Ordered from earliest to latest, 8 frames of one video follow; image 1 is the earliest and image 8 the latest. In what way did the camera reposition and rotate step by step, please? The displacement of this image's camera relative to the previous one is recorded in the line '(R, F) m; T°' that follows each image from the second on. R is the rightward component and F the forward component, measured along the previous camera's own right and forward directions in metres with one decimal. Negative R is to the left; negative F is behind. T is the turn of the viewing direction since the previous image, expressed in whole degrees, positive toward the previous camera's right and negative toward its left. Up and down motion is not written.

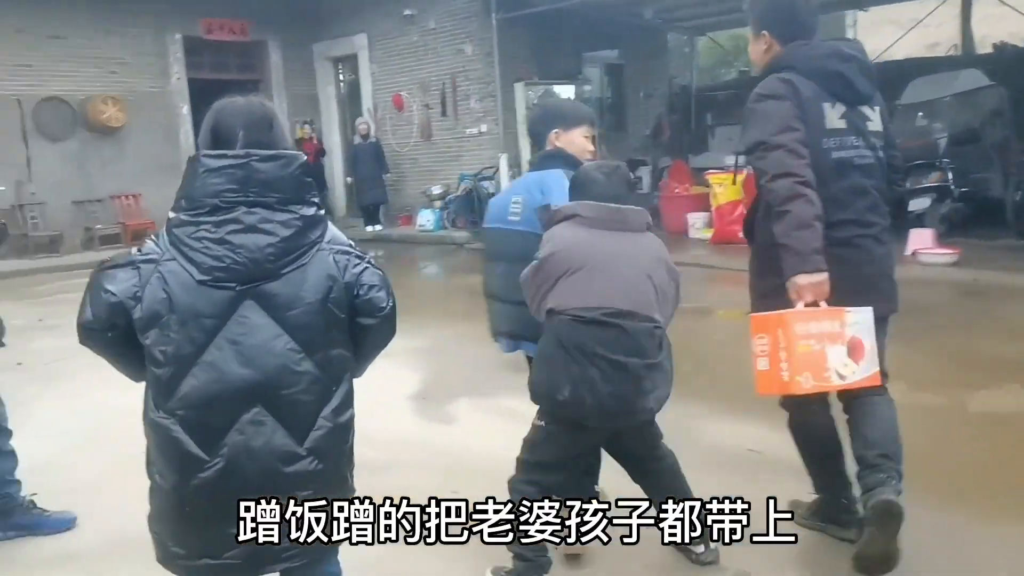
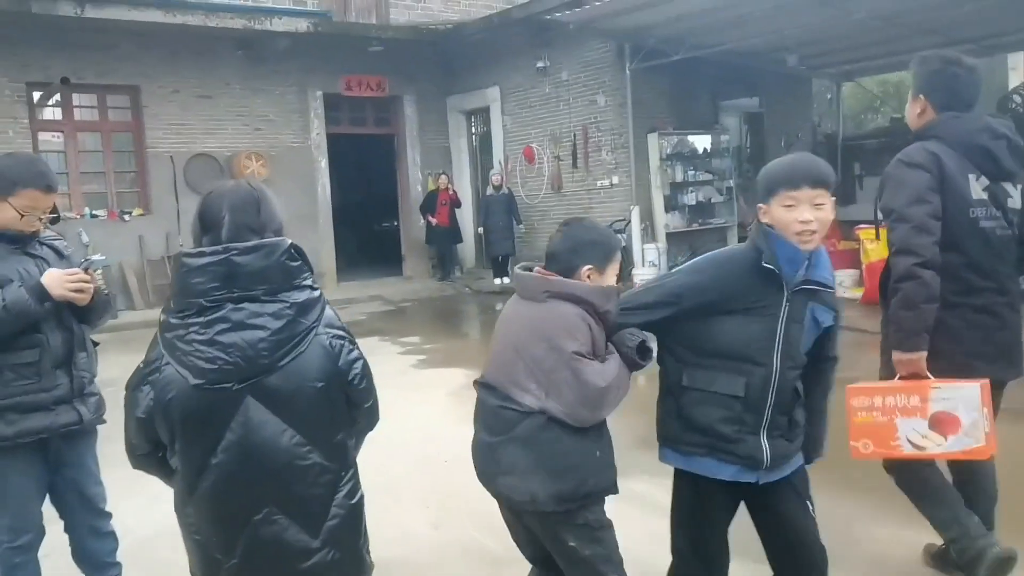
(0.0, +0.3) m; -8°
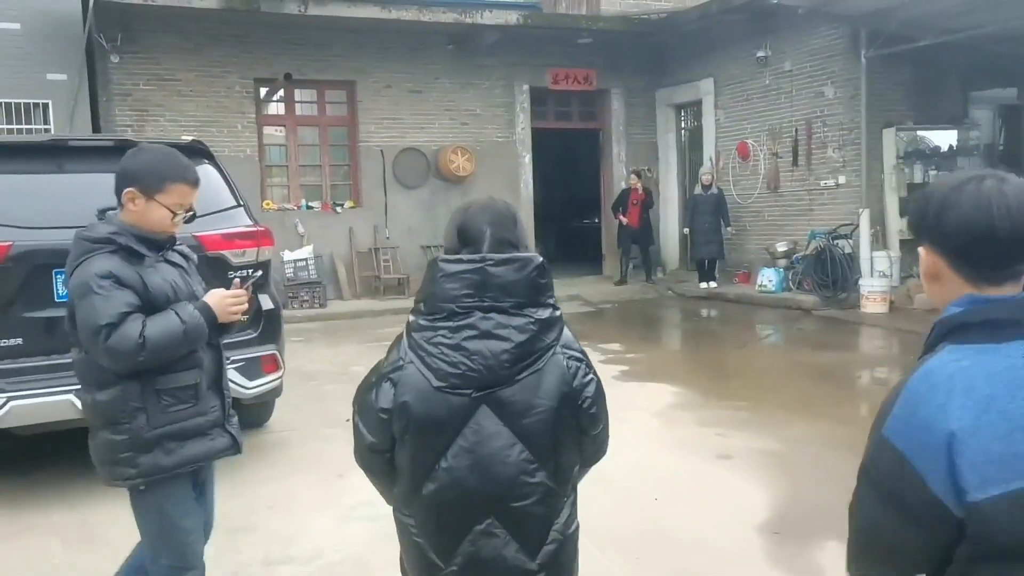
(-0.1, +0.4) m; -13°
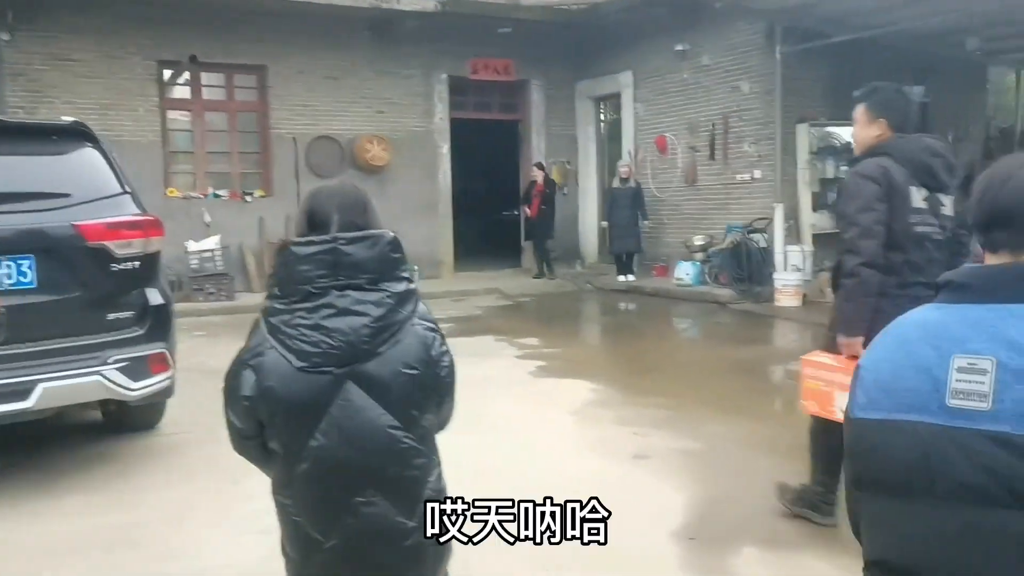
(+0.1, +0.2) m; +5°
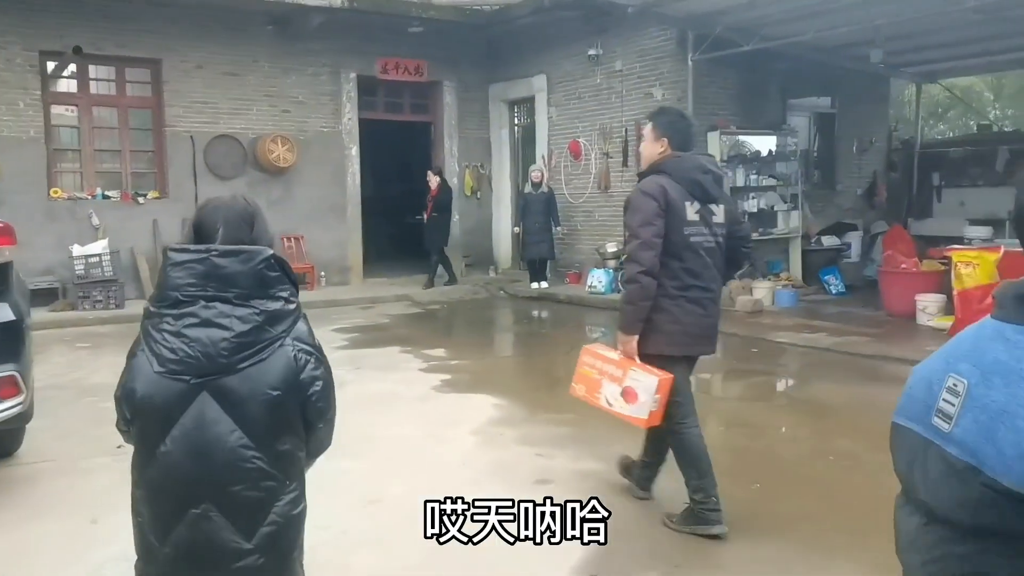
(+0.1, +0.3) m; +5°
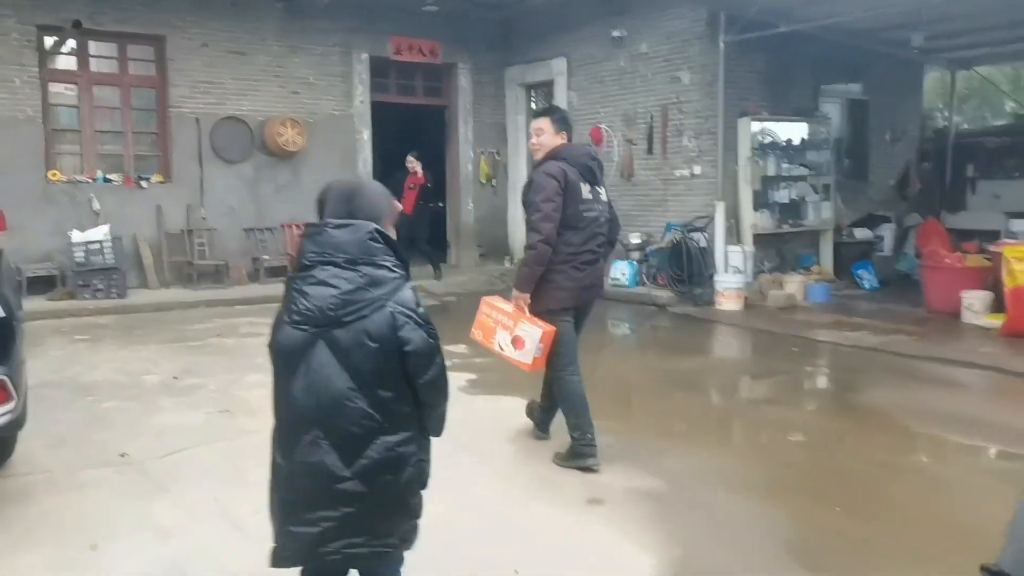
(-0.2, +0.4) m; 0°
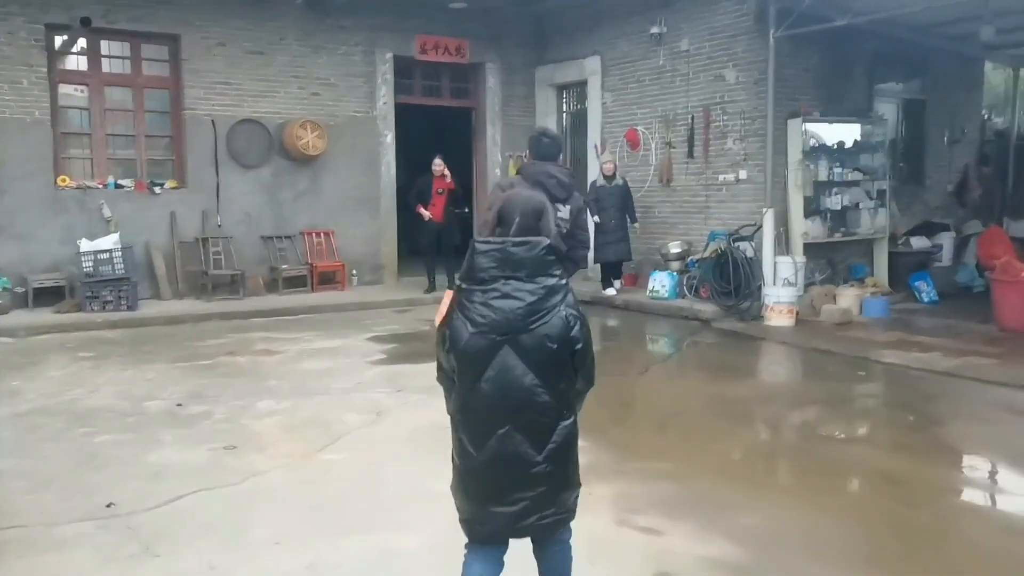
(-0.1, +0.6) m; -1°
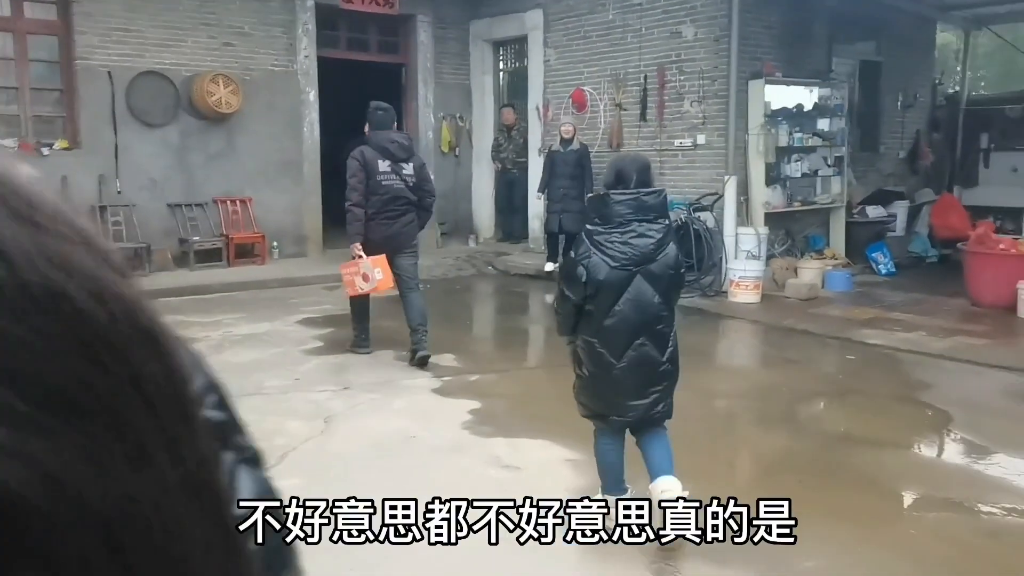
(-0.3, +0.7) m; +6°
